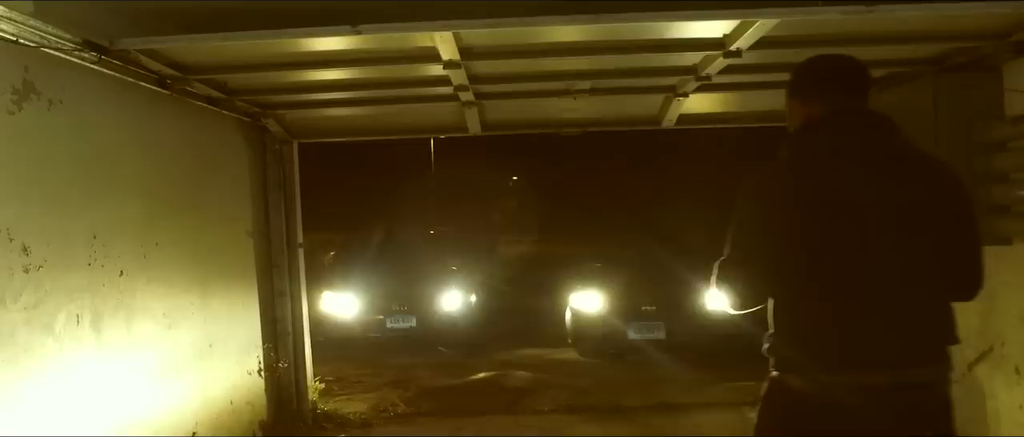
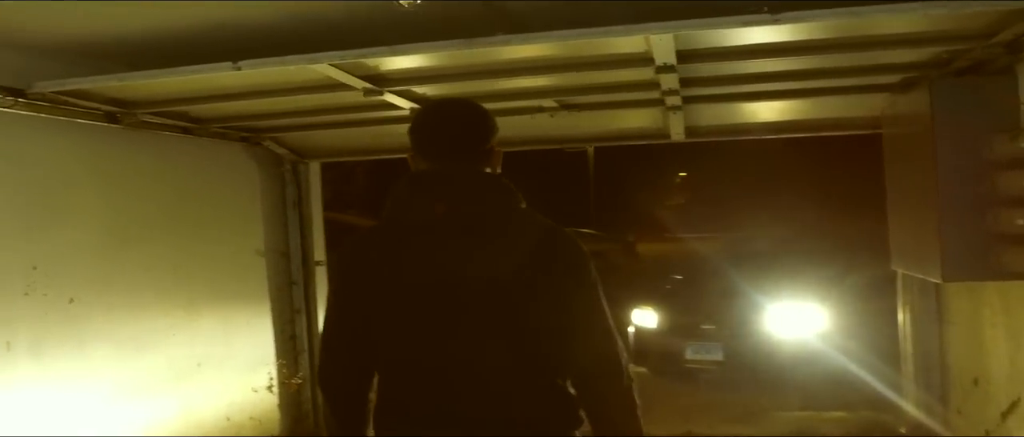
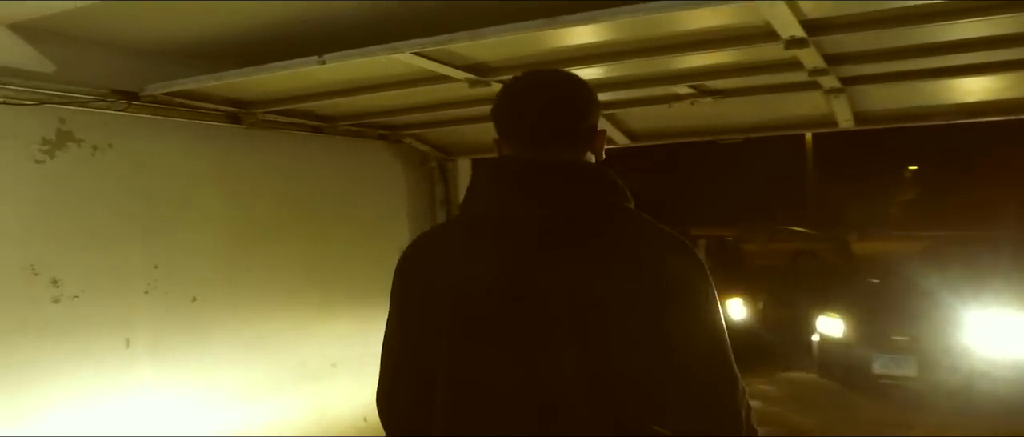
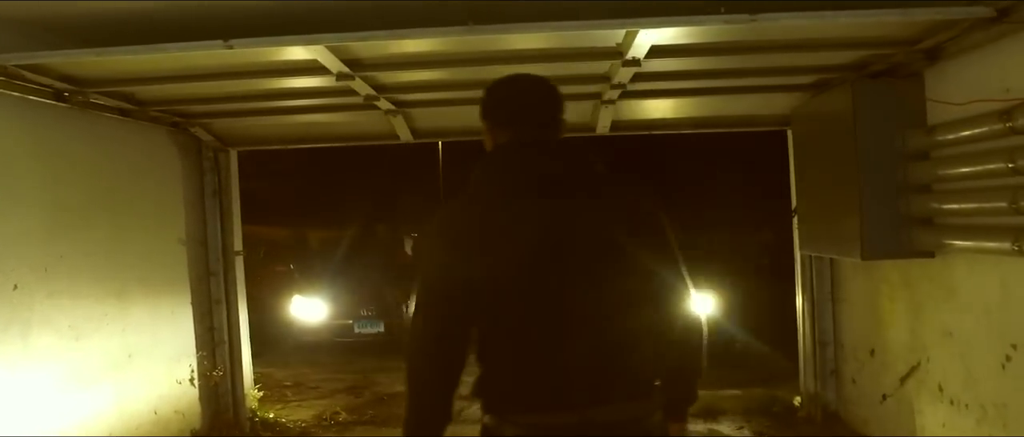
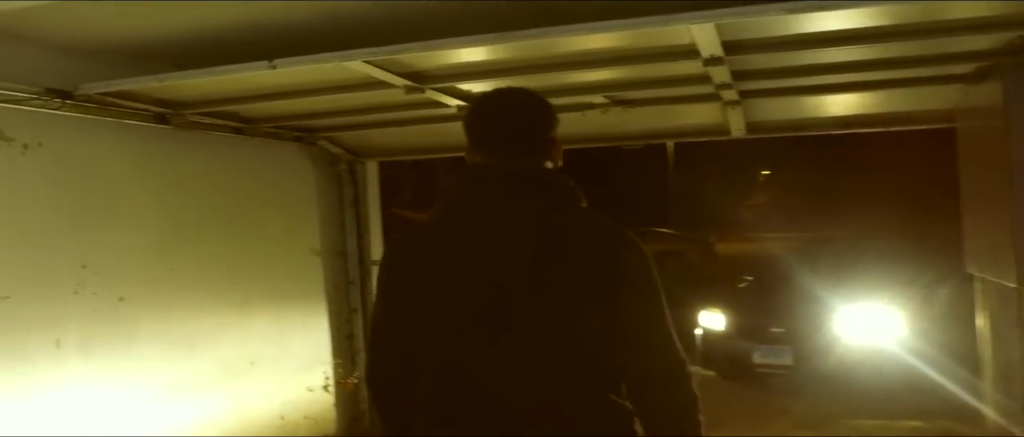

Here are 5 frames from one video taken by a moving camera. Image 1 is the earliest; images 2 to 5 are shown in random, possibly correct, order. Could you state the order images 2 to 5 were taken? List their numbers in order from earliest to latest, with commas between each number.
4, 2, 5, 3
